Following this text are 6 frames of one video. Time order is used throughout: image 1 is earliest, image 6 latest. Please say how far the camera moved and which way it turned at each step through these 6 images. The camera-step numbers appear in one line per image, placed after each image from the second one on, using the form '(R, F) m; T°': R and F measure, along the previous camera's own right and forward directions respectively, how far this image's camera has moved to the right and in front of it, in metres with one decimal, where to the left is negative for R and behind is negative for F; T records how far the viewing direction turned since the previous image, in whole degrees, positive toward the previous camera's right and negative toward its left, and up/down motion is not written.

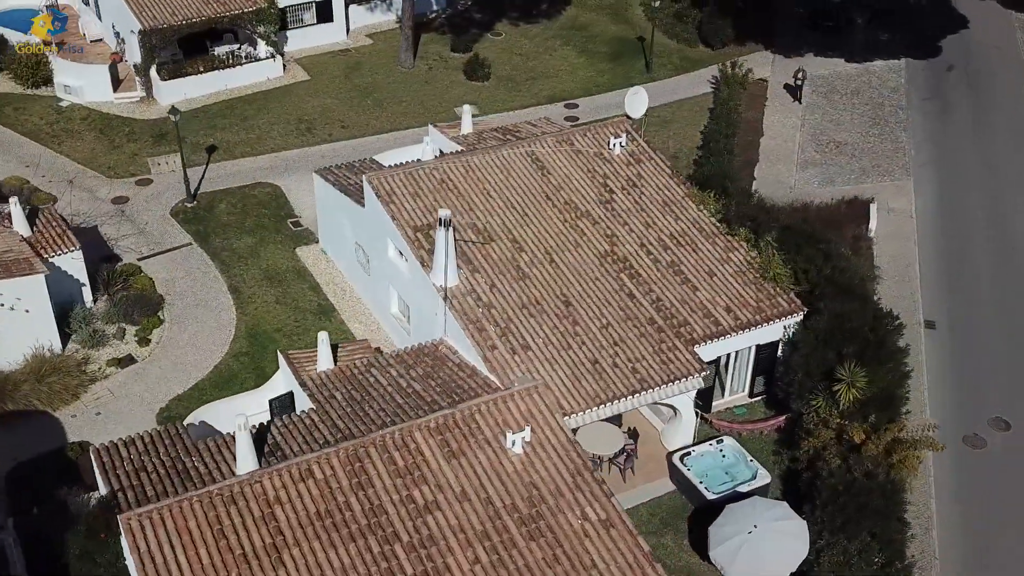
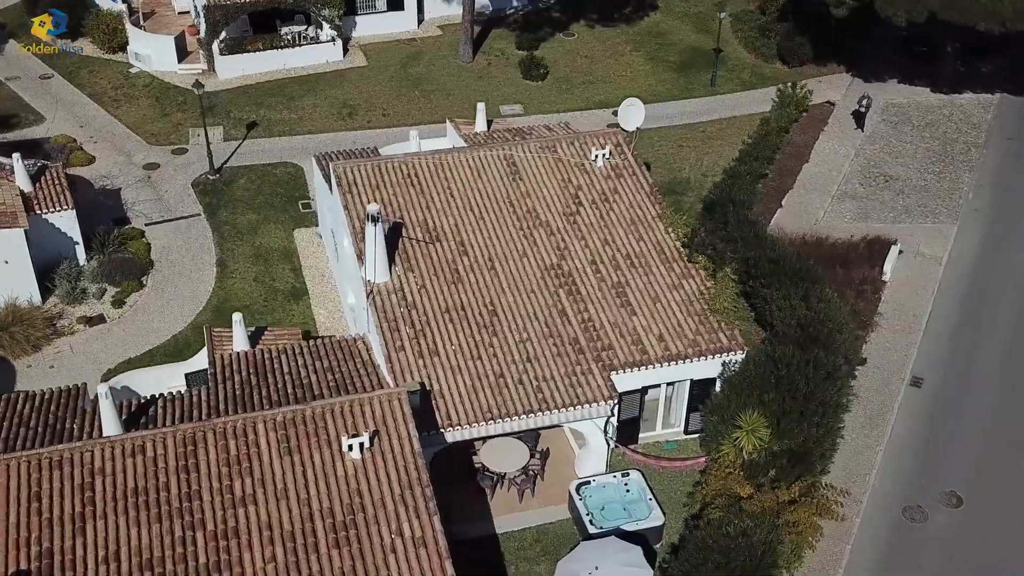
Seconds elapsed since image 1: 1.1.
(+6.2, +1.2) m; -10°
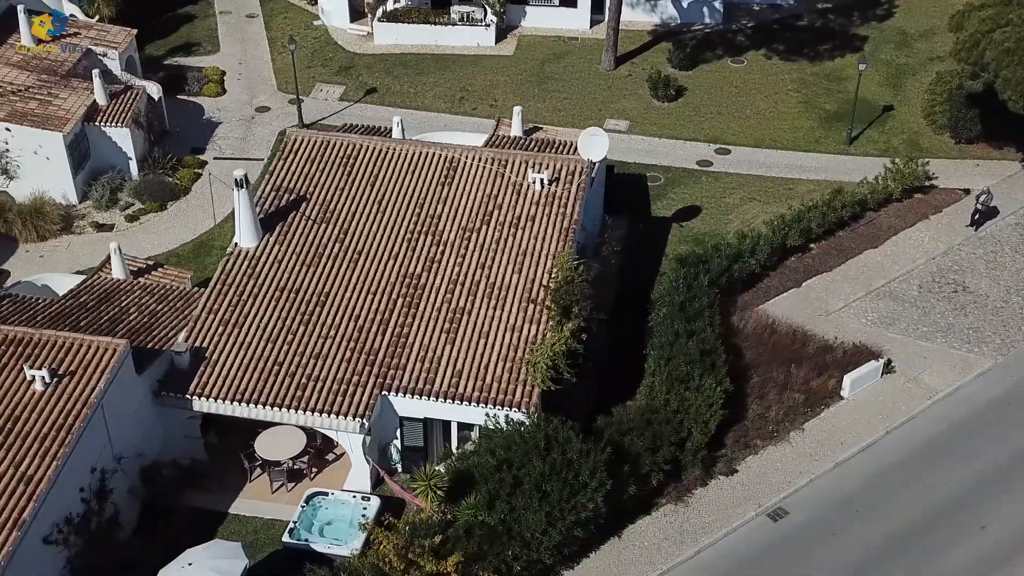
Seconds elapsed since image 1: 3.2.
(+13.5, +3.9) m; -23°
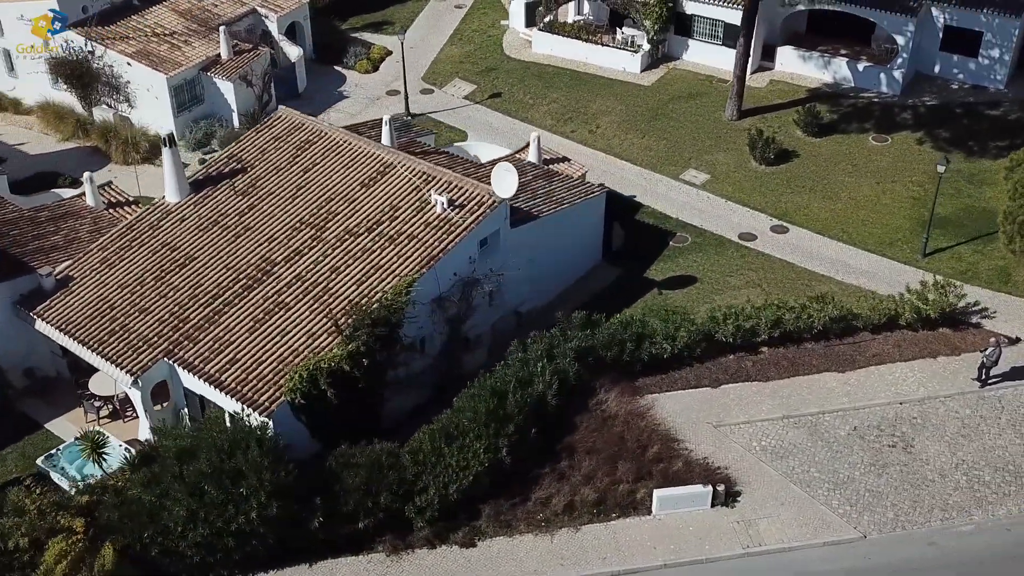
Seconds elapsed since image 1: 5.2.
(+13.7, +3.6) m; -23°
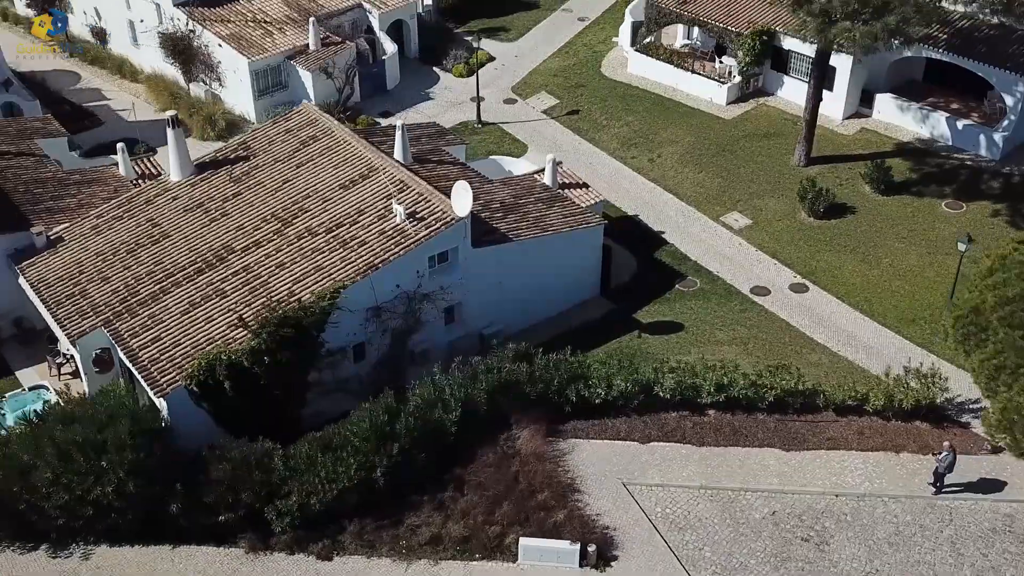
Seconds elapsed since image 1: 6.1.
(+7.3, +1.4) m; -13°
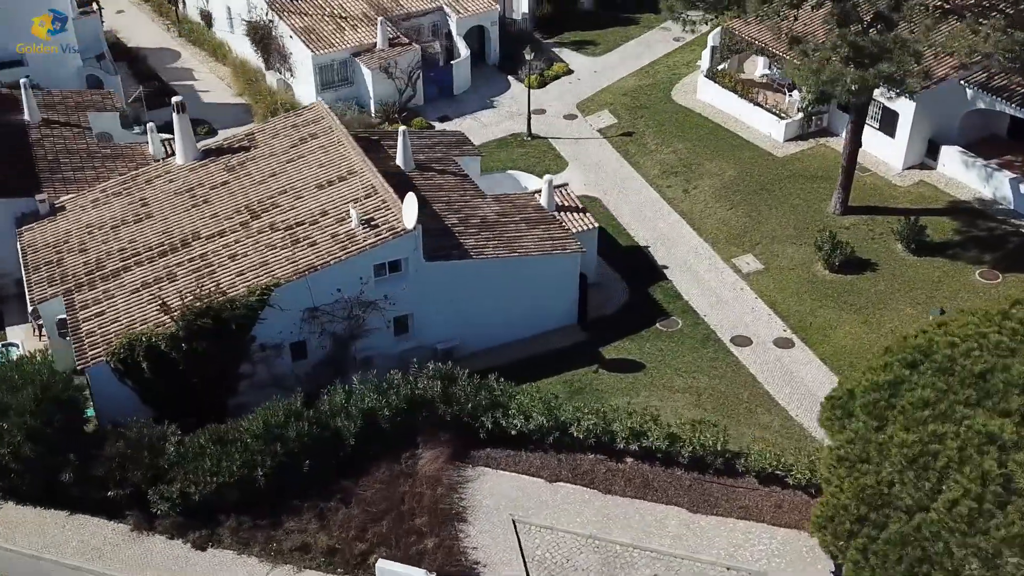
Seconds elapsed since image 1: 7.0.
(+6.4, +1.1) m; -11°
